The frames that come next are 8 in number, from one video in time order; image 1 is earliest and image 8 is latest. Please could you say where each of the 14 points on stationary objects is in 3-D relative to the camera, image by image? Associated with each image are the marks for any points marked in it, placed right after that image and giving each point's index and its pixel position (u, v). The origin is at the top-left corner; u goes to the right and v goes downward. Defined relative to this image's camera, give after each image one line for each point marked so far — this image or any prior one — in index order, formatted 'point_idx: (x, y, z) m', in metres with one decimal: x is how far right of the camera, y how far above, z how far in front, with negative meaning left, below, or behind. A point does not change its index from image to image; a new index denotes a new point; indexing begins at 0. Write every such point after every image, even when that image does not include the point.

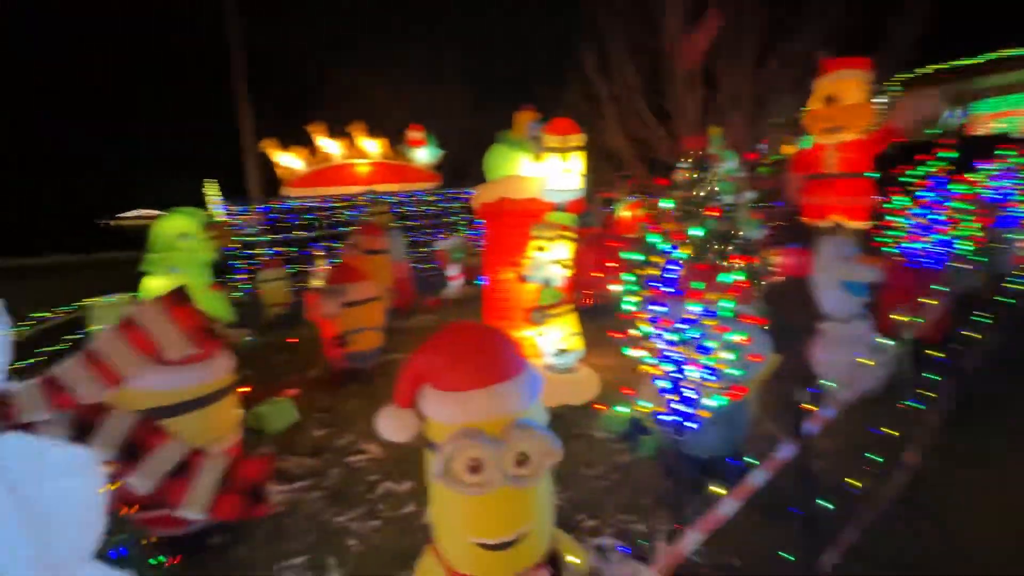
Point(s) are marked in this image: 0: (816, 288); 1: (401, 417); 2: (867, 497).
0: (+3.4, 0.0, +5.2) m
1: (-0.6, -0.7, +2.4) m
2: (+2.8, -1.6, +3.7) m
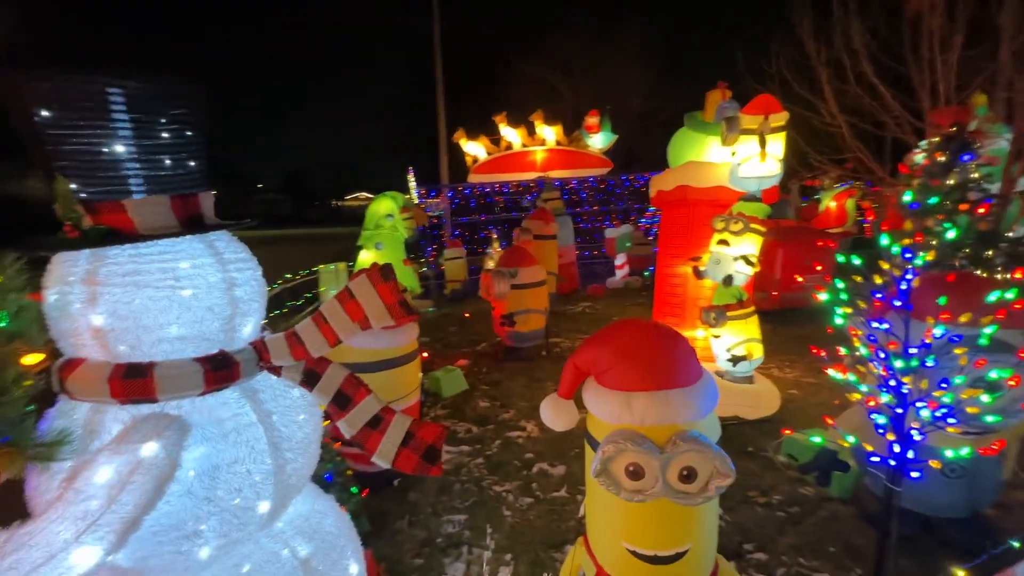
0: (+5.0, -0.2, +3.7) m
1: (+0.2, -0.6, +2.4) m
2: (+3.8, -1.8, +2.6) m
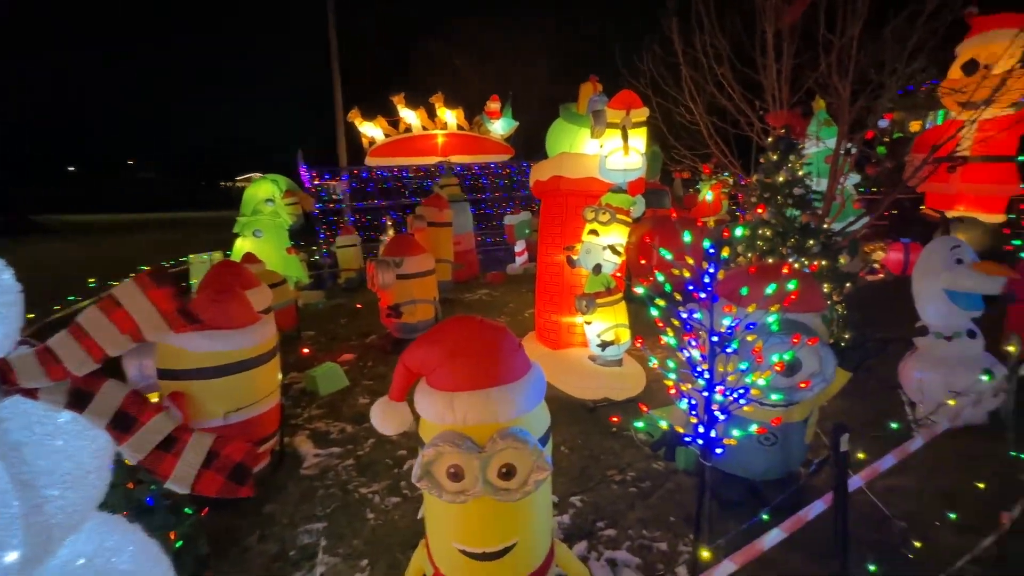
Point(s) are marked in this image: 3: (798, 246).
0: (+3.8, -0.1, +4.4) m
1: (-0.6, -0.6, +2.3) m
2: (+2.8, -1.7, +3.2) m
3: (+2.9, +0.4, +4.8) m
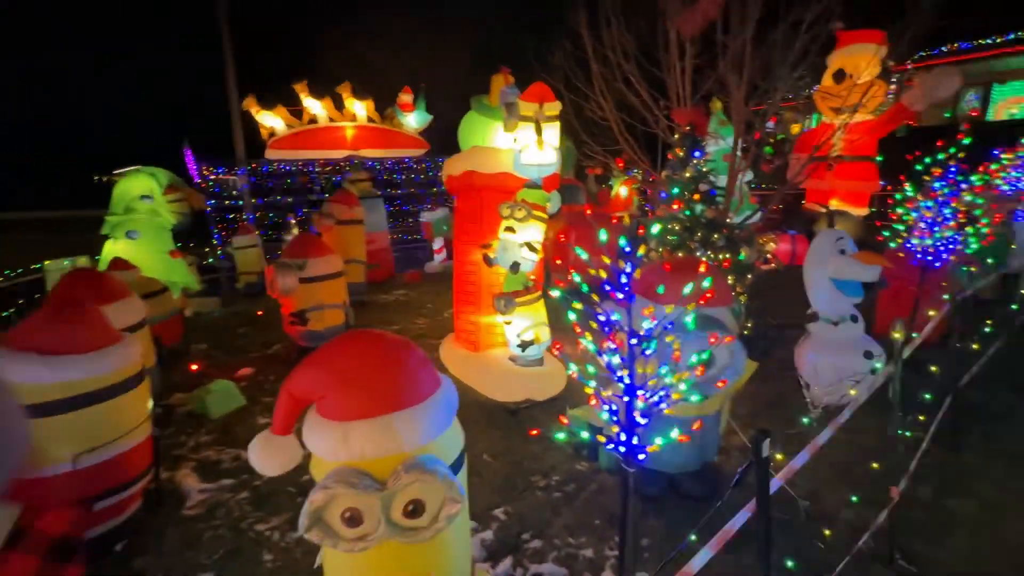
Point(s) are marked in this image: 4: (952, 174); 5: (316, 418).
0: (+3.0, +0.1, +4.7) m
1: (-1.0, -0.7, +1.9) m
2: (+2.3, -1.6, +3.4) m
3: (+2.0, +0.5, +4.9) m
4: (+5.0, +1.3, +5.4) m
5: (-0.8, -0.5, +1.9) m
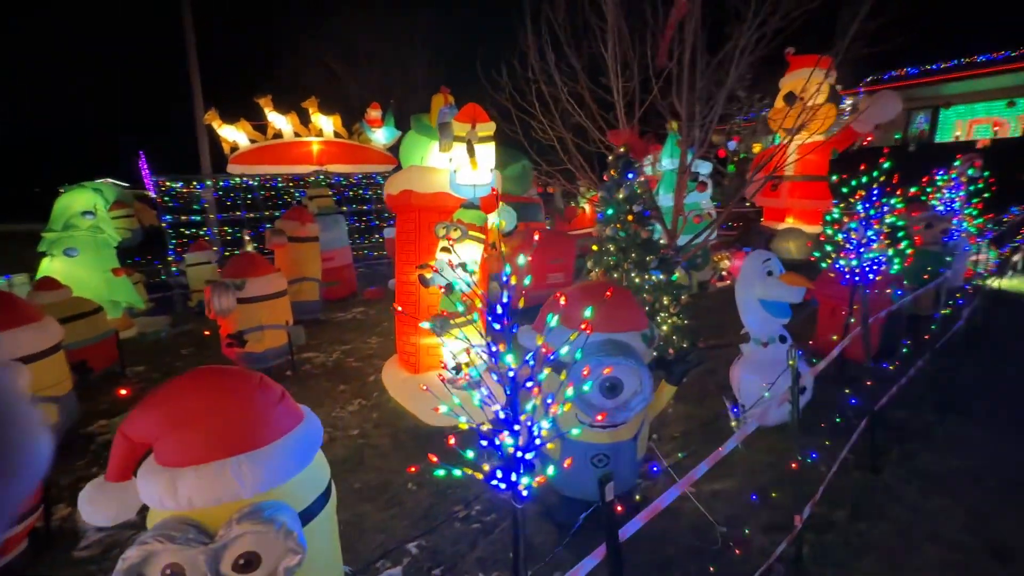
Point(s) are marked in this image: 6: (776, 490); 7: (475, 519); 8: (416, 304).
0: (+2.3, -0.2, +4.8) m
1: (-1.6, -0.8, +1.8) m
2: (+1.7, -1.8, +3.3) m
3: (+1.3, +0.3, +4.9) m
4: (+4.3, +1.1, +5.5) m
5: (-1.4, -0.7, +1.8) m
6: (+2.1, -1.6, +3.8) m
7: (-0.3, -1.8, +3.7) m
8: (-1.1, -0.2, +5.4) m
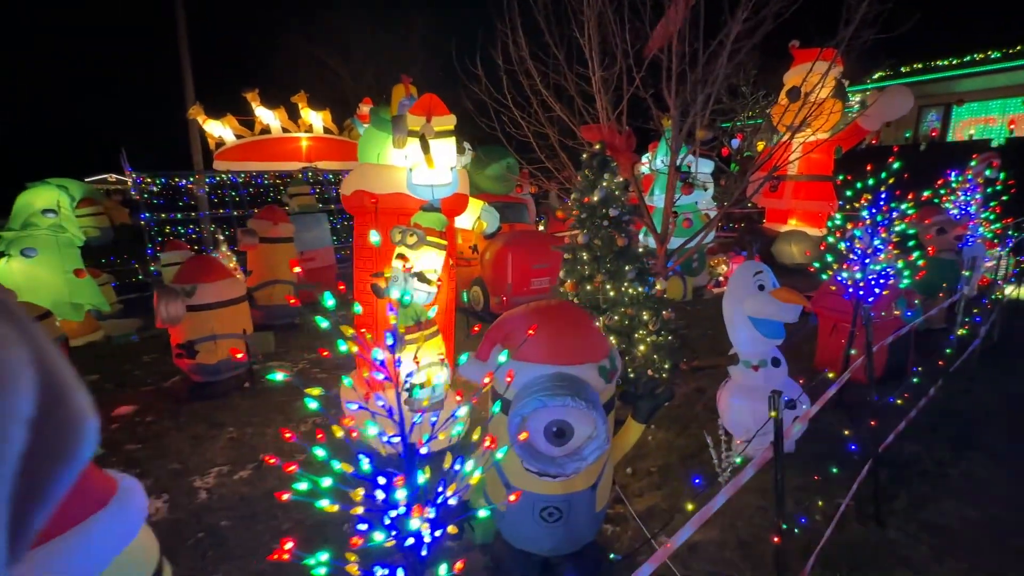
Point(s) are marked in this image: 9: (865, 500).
0: (+1.9, -0.3, +4.2) m
1: (-2.0, -0.9, +1.3) m
2: (+1.3, -1.9, +2.8) m
3: (+0.9, +0.2, +4.4) m
4: (+3.9, +0.9, +5.0) m
5: (-1.8, -0.8, +1.3) m
6: (+1.7, -1.8, +3.2) m
7: (-0.7, -2.0, +3.2) m
8: (-1.5, -0.3, +4.9) m
9: (+2.6, -1.6, +3.5) m
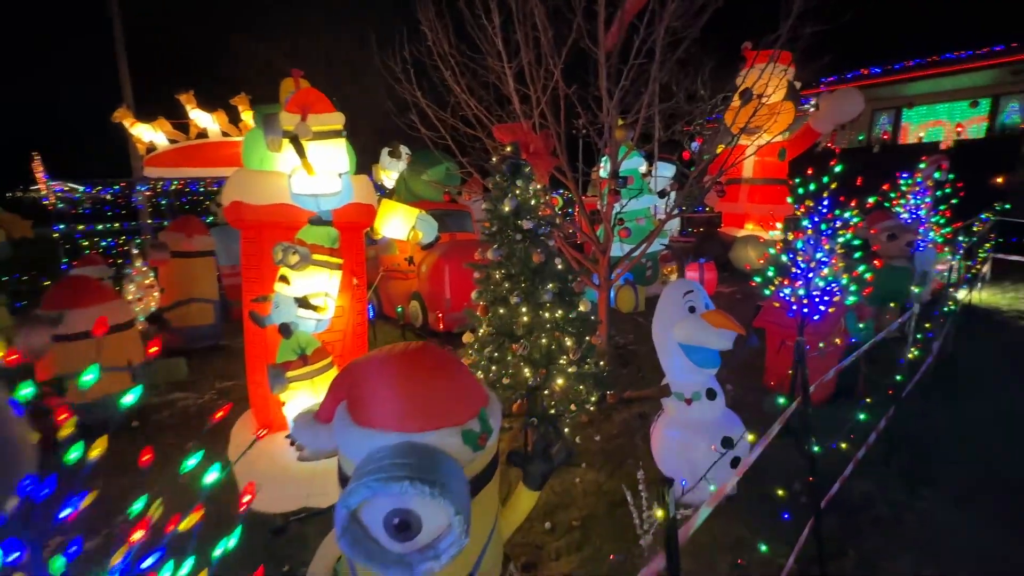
0: (+1.1, -0.5, +3.7) m
1: (-2.6, -1.1, +0.6) m
2: (+0.6, -2.1, +2.2) m
3: (+0.1, 0.0, +3.8) m
4: (+3.1, +0.8, +4.6) m
5: (-2.4, -1.0, +0.5) m
6: (+1.0, -1.9, +2.7) m
7: (-1.4, -2.2, +2.5) m
8: (-2.3, -0.5, +4.2) m
9: (+1.9, -1.7, +3.0) m
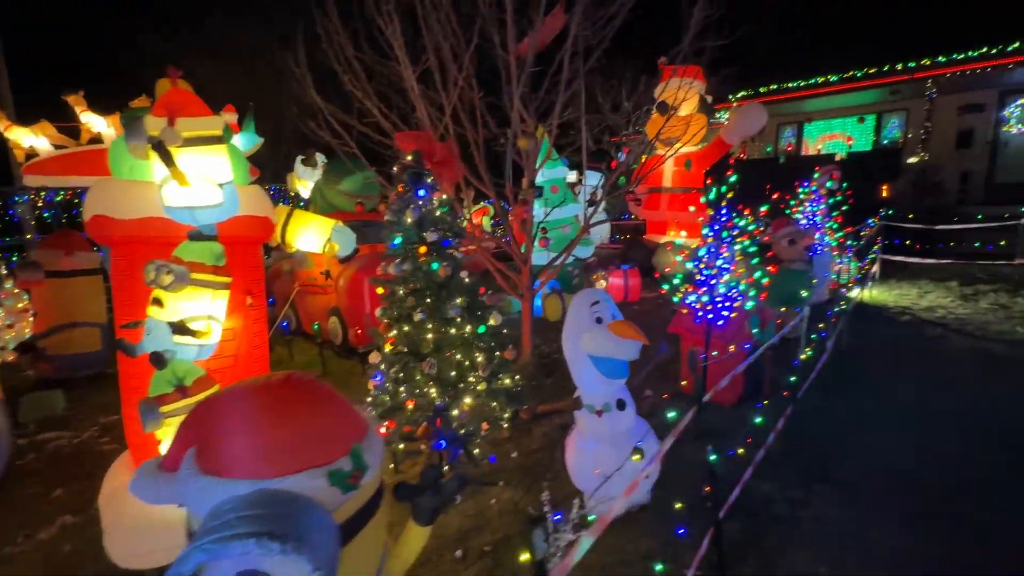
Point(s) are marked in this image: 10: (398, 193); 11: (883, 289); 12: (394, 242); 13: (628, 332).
0: (+0.4, -0.5, +3.6) m
1: (-2.9, -1.3, +0.1) m
2: (+0.1, -2.2, +2.1) m
3: (-0.6, -0.1, +3.7) m
4: (+2.2, +0.7, +4.7) m
5: (-2.7, -1.1, +0.1) m
6: (+0.5, -2.0, +2.6) m
7: (-1.9, -2.3, +2.1) m
8: (-3.1, -0.7, +3.7) m
9: (+1.3, -1.8, +3.0) m
10: (-0.9, +0.7, +3.7) m
11: (+6.9, 0.0, +8.7) m
12: (-0.9, +0.3, +3.6) m
13: (+0.9, -0.3, +3.4) m
